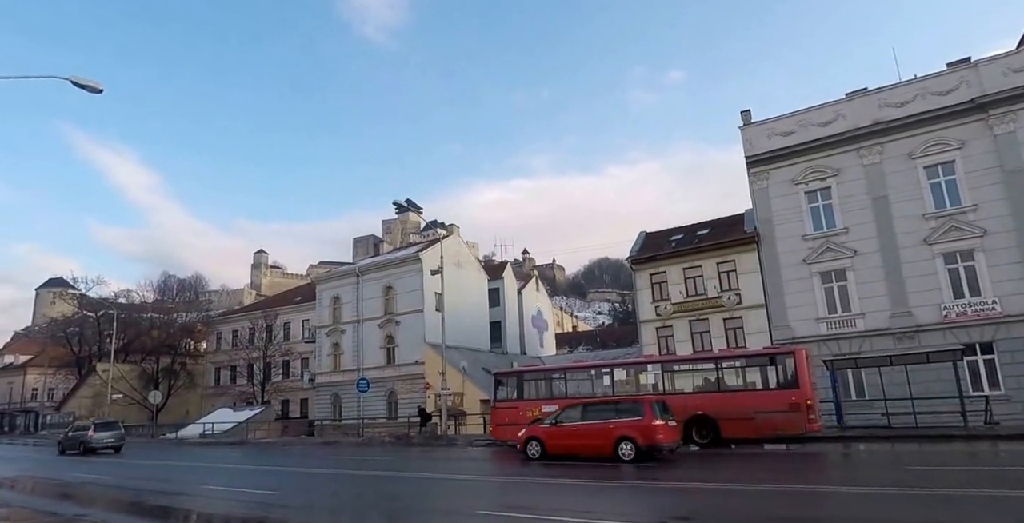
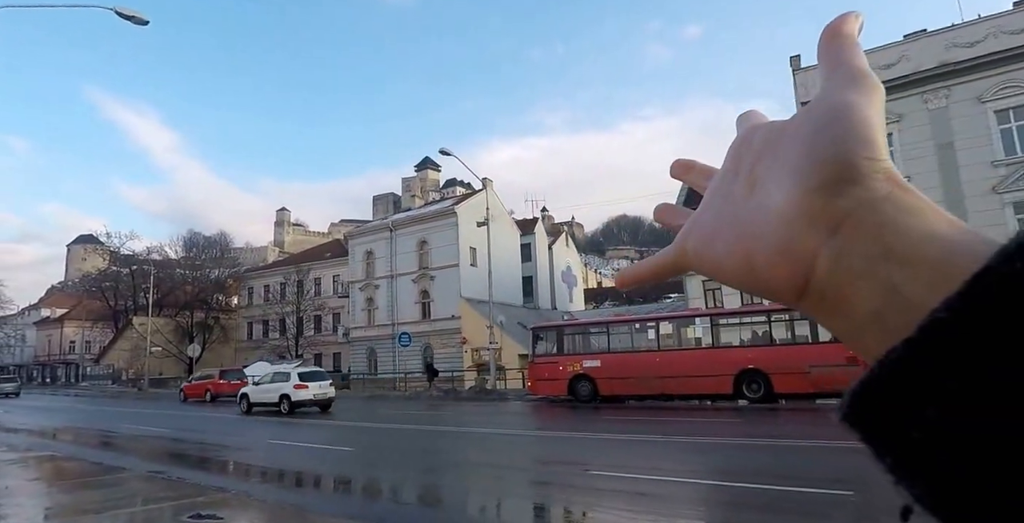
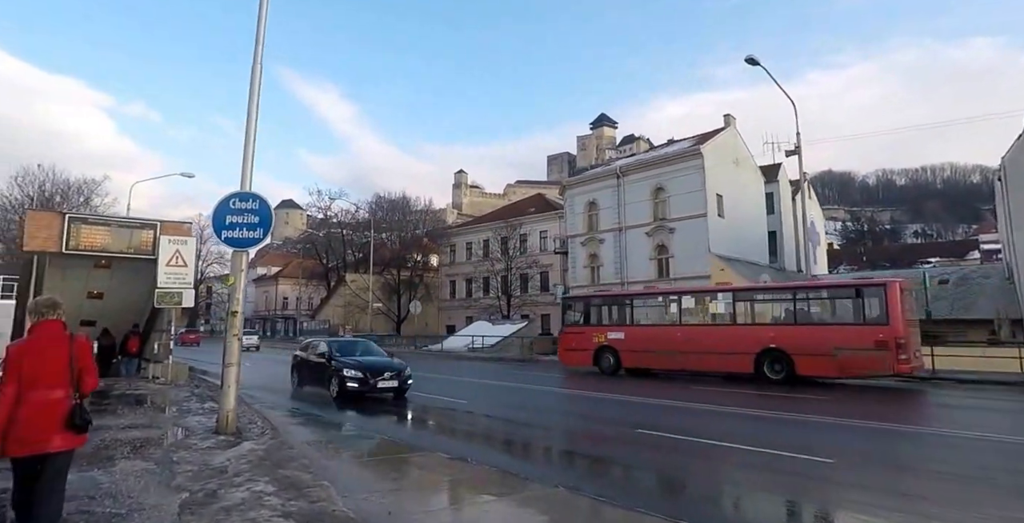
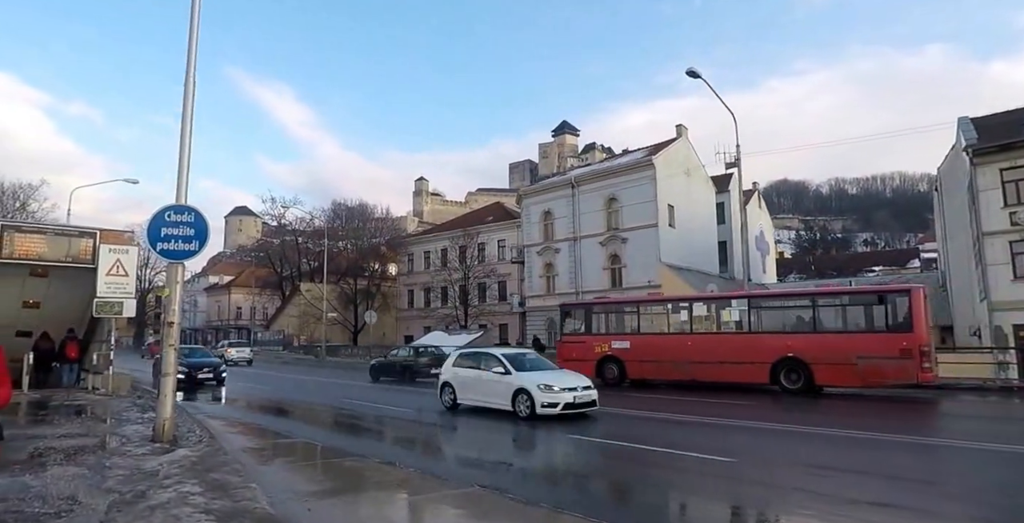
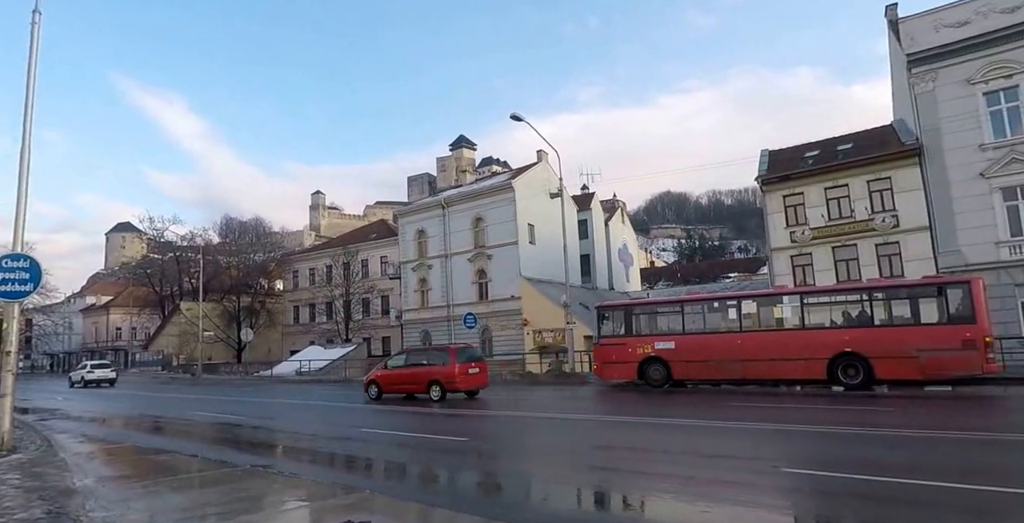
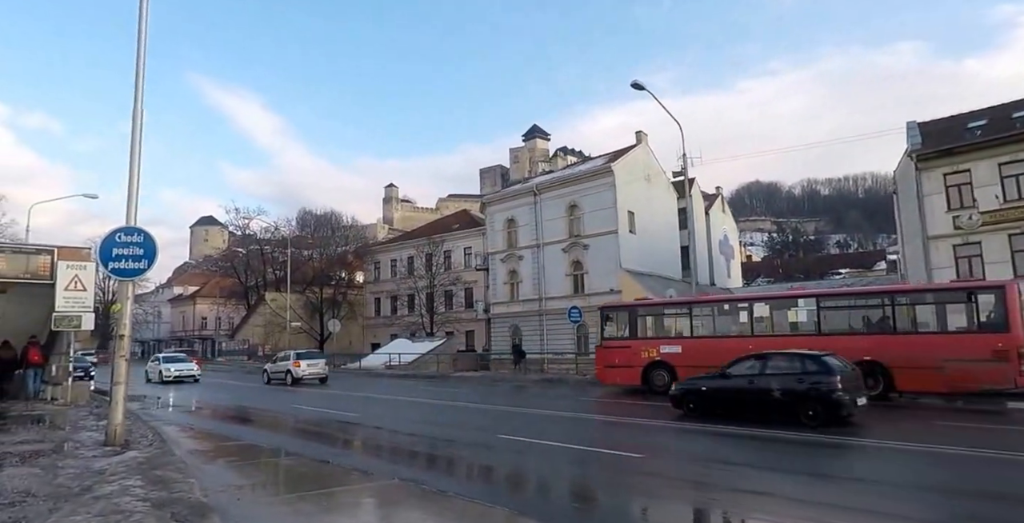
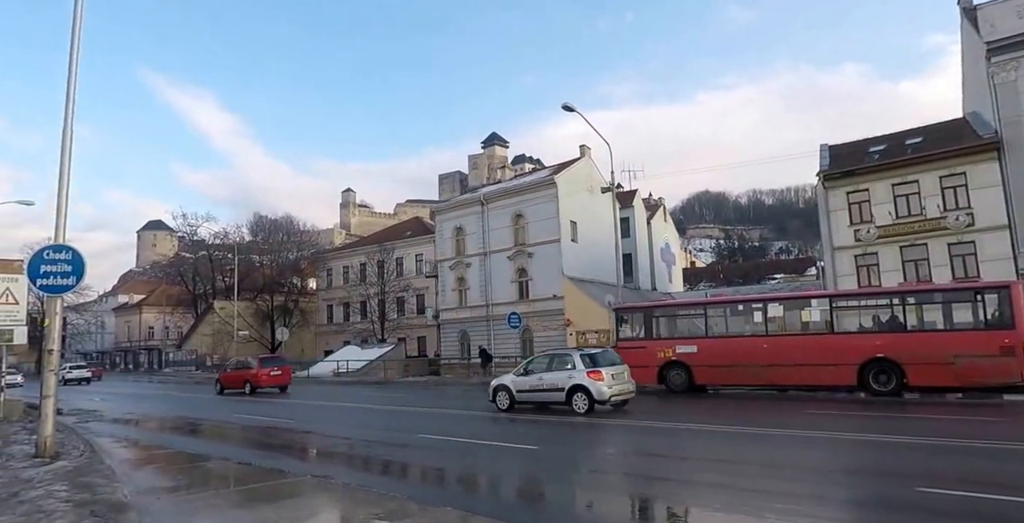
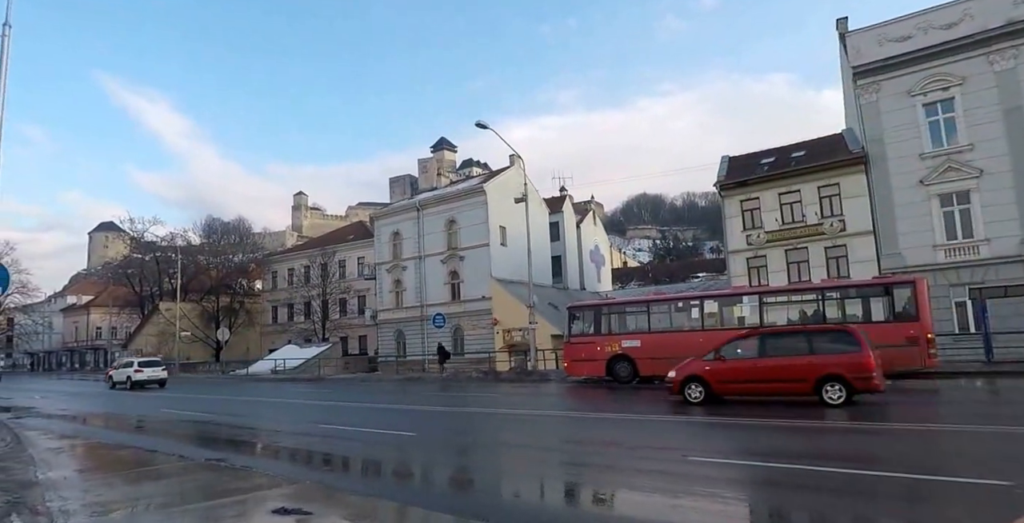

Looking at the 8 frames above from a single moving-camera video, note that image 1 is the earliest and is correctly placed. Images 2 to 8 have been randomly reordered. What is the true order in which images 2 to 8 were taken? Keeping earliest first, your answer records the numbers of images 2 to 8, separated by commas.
2, 8, 5, 7, 6, 4, 3
